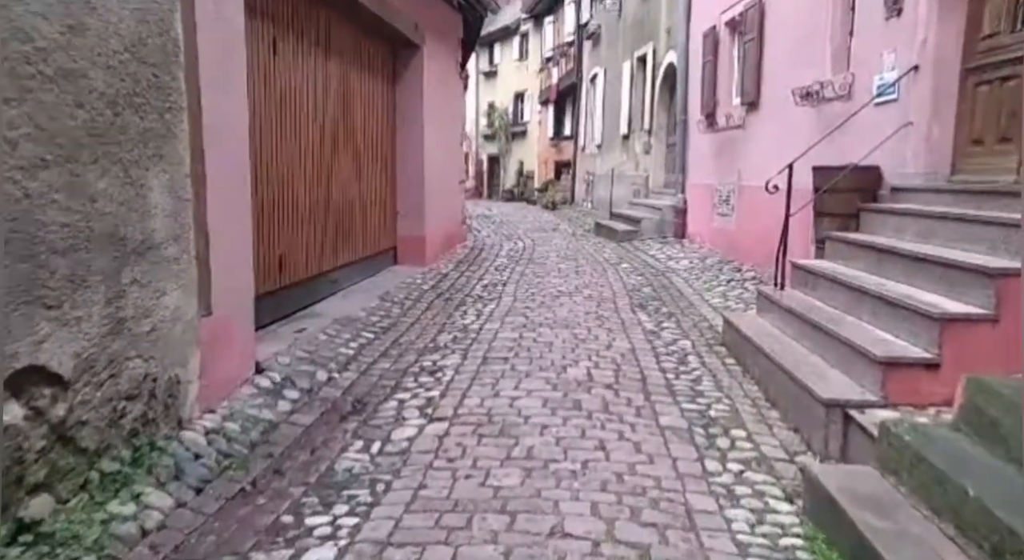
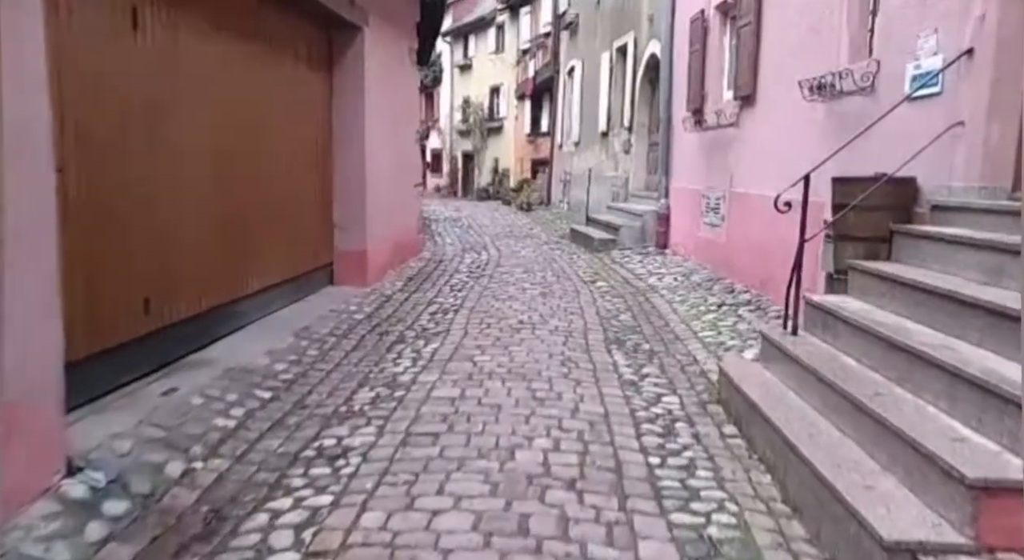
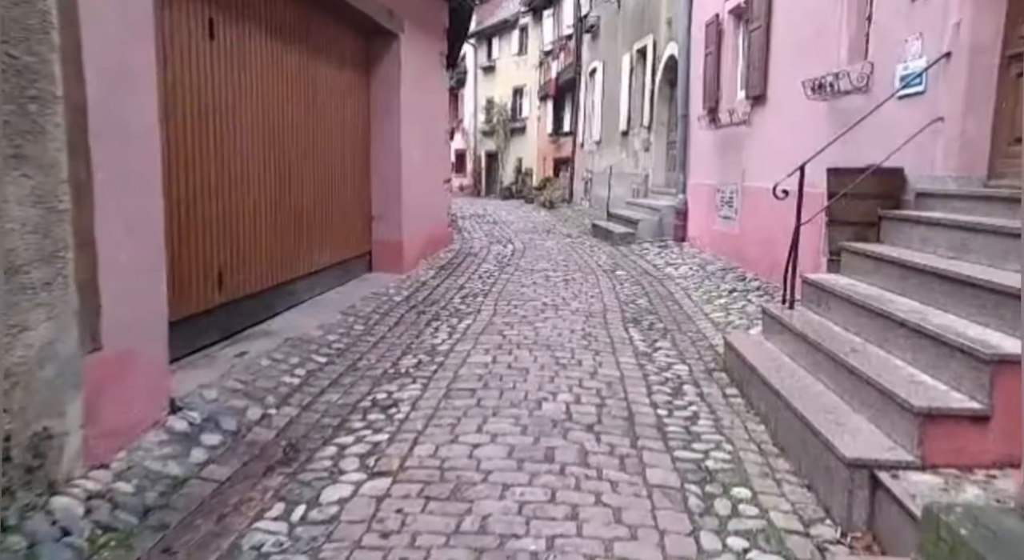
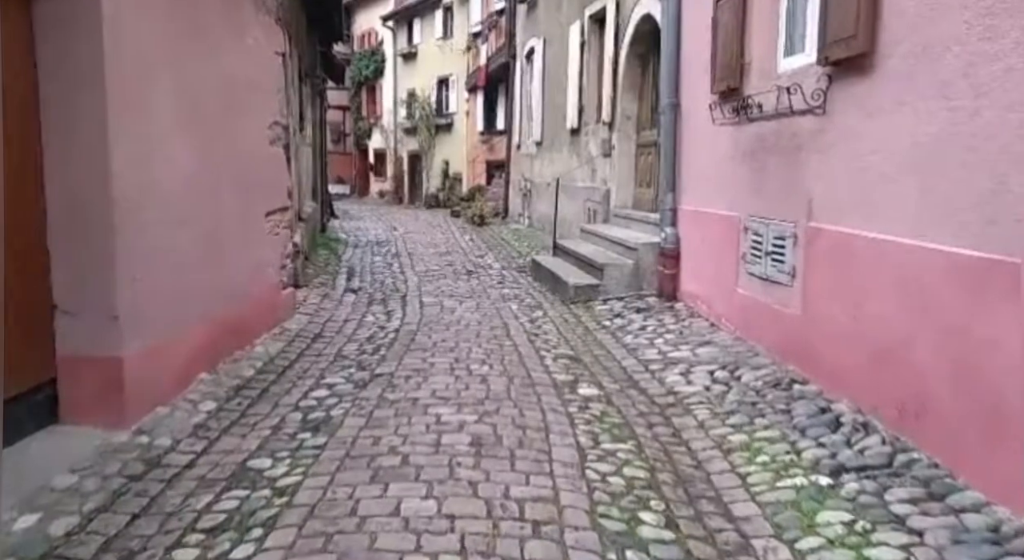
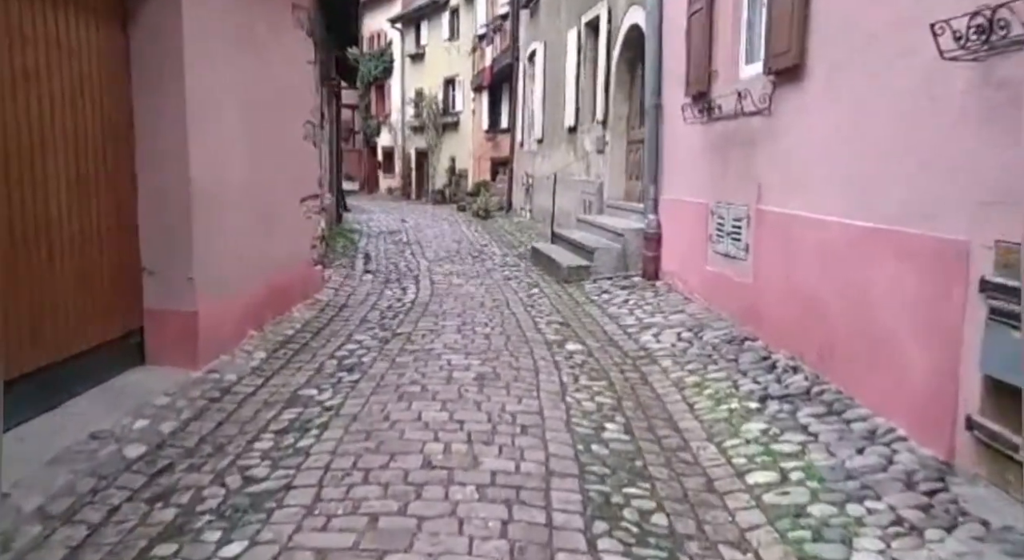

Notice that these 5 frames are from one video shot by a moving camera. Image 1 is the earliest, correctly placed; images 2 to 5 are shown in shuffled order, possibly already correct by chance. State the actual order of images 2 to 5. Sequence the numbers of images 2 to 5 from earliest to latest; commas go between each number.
3, 2, 5, 4
